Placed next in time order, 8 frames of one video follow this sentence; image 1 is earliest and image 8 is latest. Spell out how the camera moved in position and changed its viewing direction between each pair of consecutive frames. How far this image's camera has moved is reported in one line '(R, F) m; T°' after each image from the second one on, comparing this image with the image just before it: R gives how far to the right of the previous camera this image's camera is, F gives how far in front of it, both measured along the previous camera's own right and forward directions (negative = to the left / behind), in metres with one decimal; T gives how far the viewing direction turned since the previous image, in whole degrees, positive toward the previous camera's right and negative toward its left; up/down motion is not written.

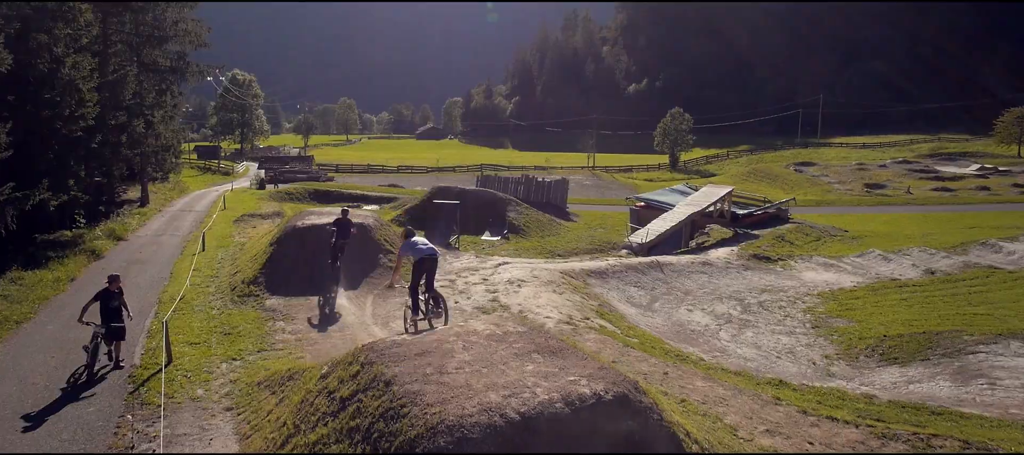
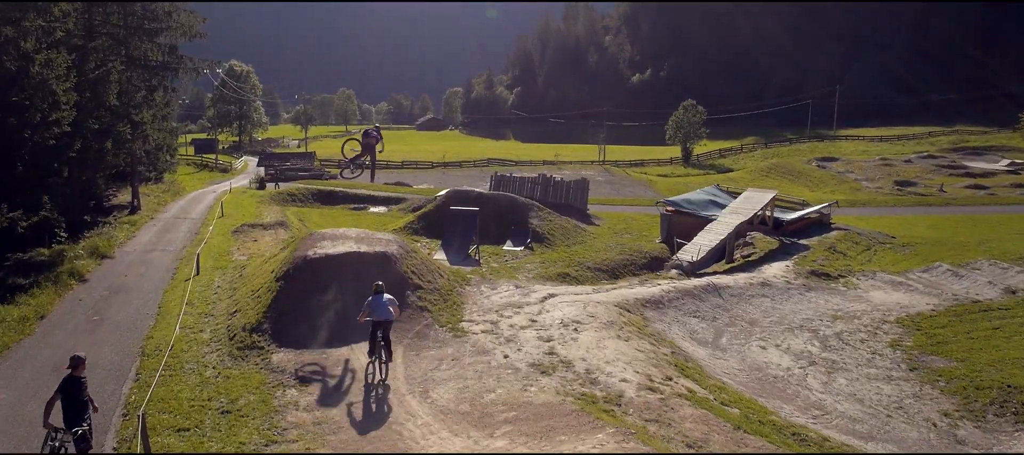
(-1.0, +2.6) m; 0°
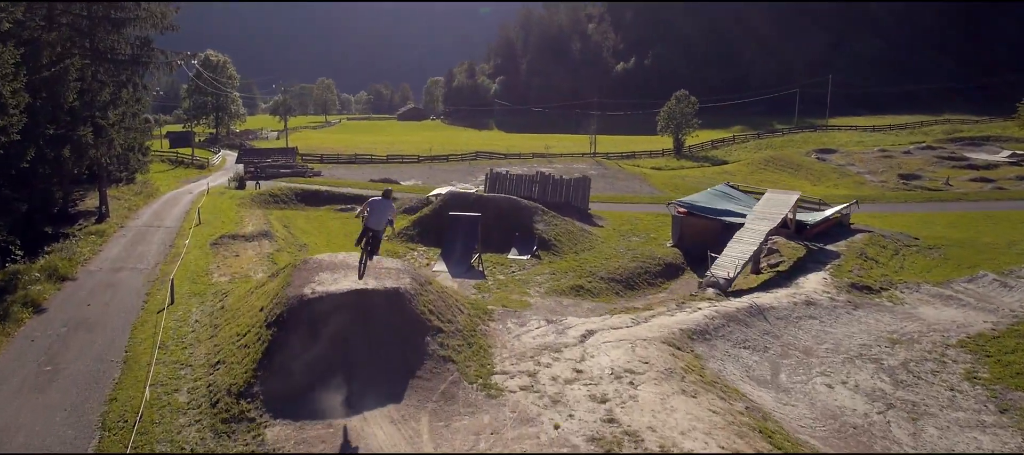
(-0.9, +2.3) m; +1°
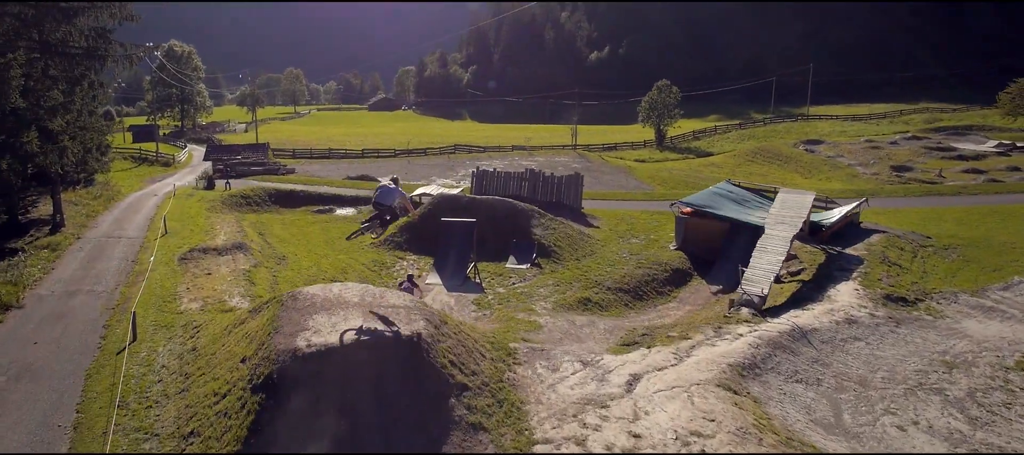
(-0.8, +2.1) m; +2°
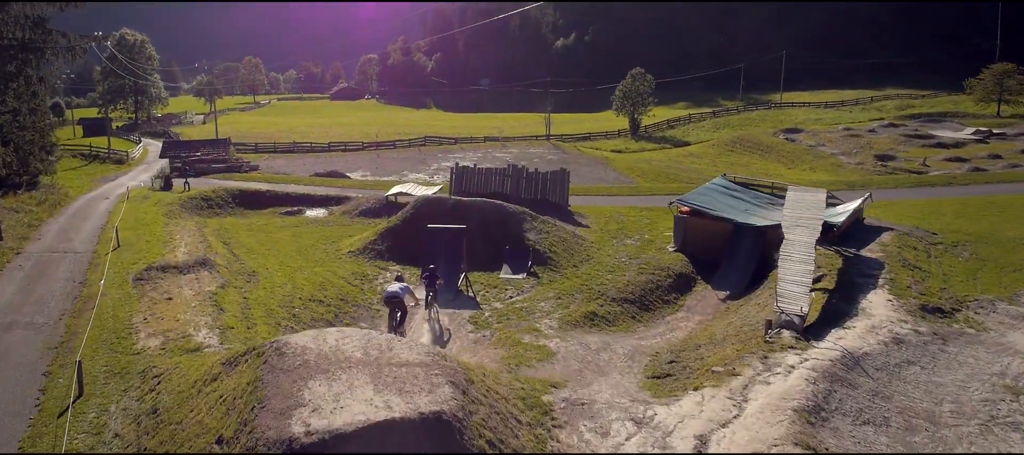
(-0.9, +2.1) m; +3°
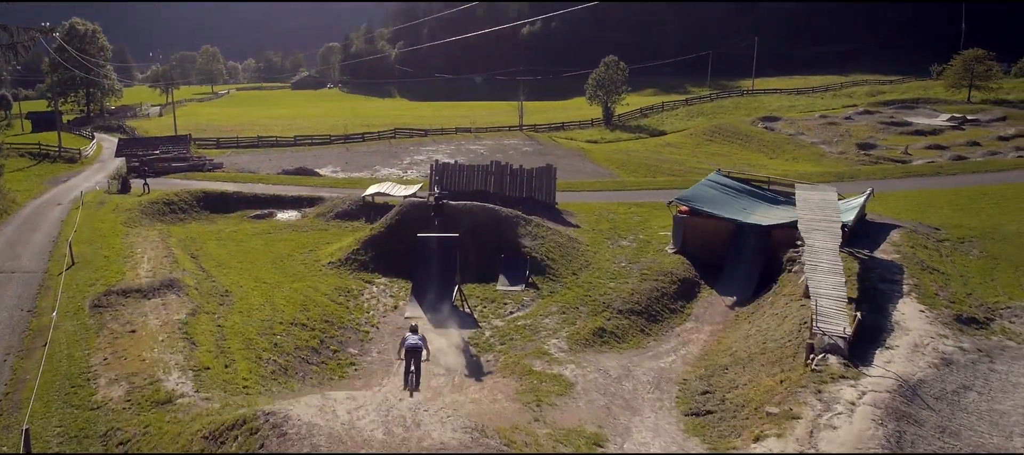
(-0.9, +1.7) m; +3°
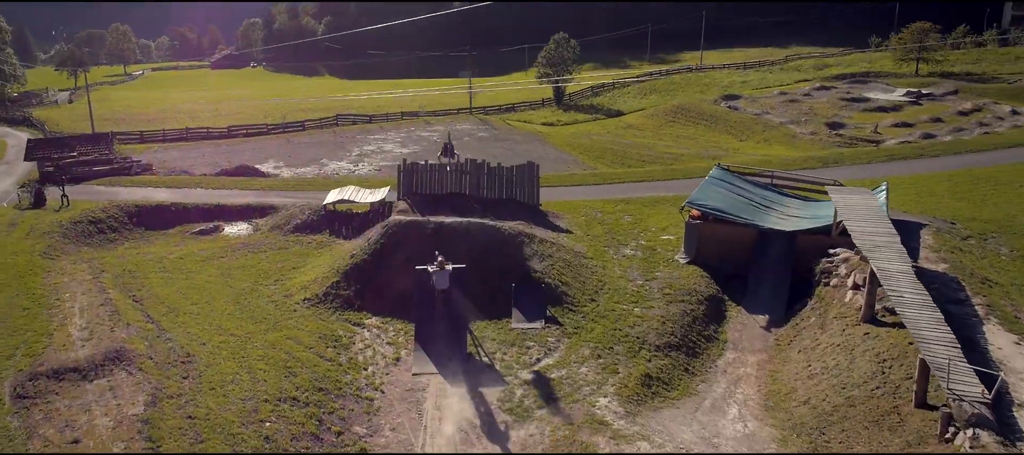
(-1.9, +3.2) m; +5°
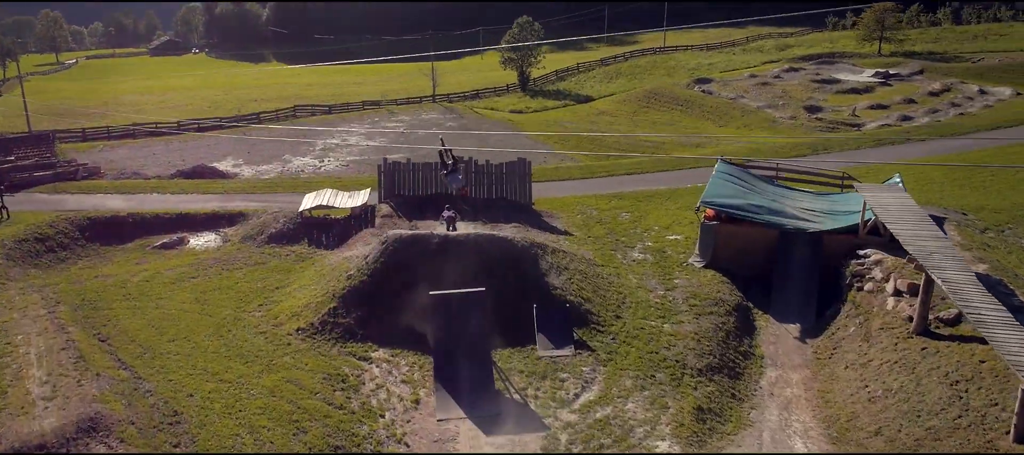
(-1.5, +2.0) m; +4°
